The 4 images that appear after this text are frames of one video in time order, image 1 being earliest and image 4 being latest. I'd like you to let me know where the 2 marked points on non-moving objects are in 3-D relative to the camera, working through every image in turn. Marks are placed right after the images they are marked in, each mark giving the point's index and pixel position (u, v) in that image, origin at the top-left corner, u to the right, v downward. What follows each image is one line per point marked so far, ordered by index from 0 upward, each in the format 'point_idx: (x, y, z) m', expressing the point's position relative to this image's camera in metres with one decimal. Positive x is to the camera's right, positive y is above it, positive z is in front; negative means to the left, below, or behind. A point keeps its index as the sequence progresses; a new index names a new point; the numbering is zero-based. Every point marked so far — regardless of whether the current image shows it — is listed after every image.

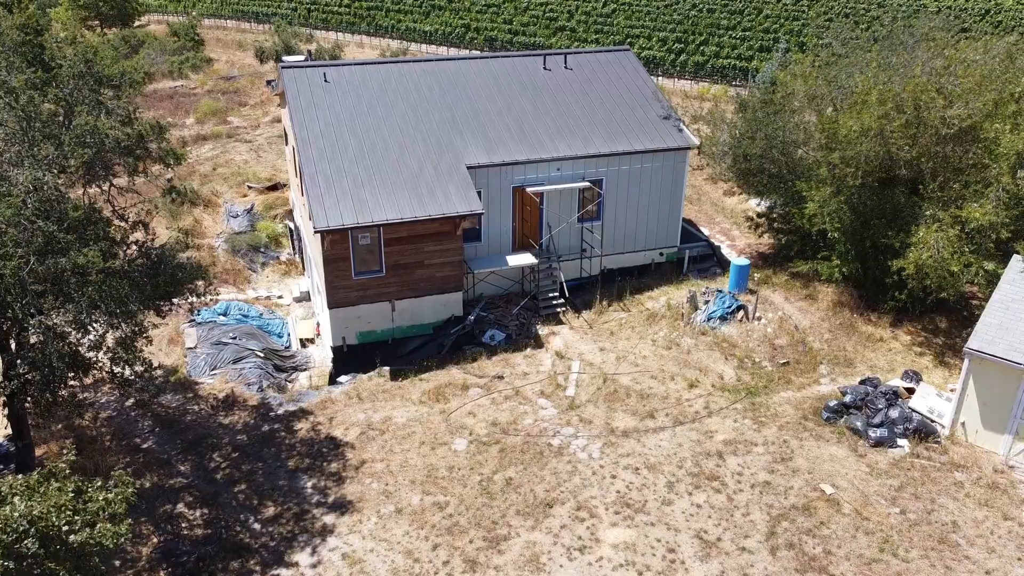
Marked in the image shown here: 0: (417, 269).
0: (-2.1, +0.4, +18.0) m
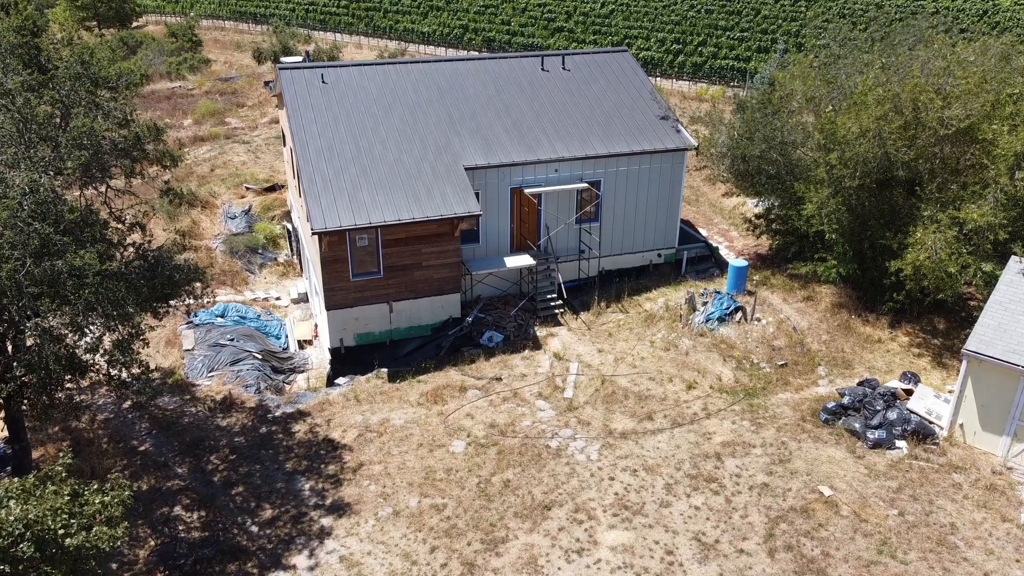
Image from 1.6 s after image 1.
0: (-2.1, +0.4, +18.0) m
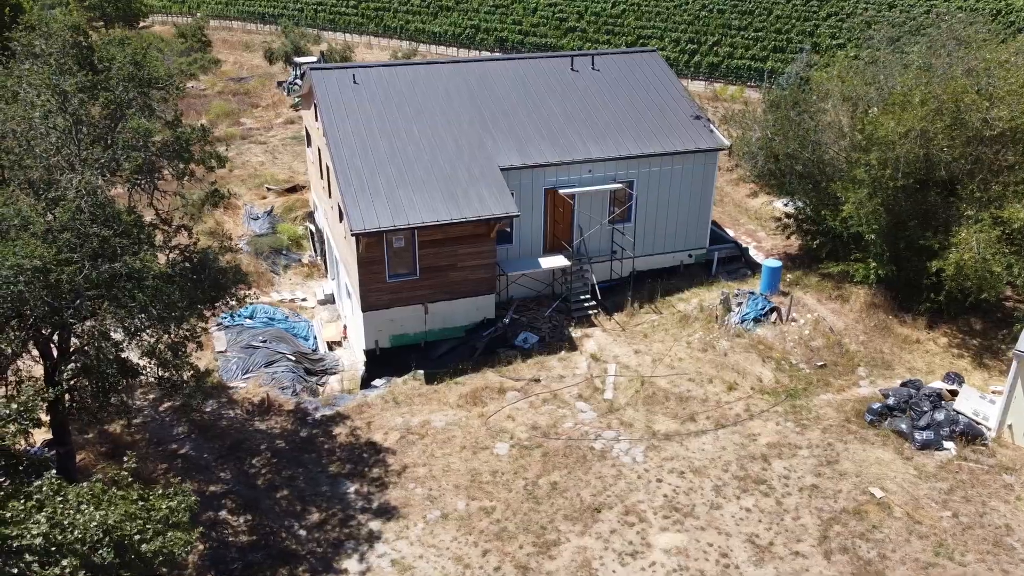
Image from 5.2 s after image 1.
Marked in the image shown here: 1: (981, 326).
0: (-1.3, +0.3, +17.9) m
1: (+10.4, -0.9, +18.2) m
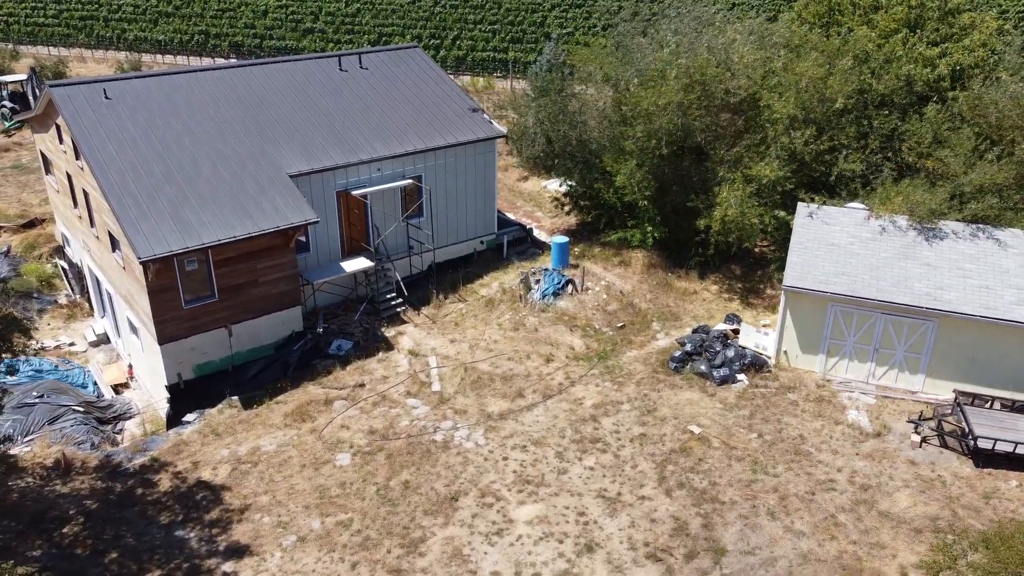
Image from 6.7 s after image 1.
0: (-5.4, 0.0, +17.0) m
1: (+5.8, +0.4, +20.8) m
